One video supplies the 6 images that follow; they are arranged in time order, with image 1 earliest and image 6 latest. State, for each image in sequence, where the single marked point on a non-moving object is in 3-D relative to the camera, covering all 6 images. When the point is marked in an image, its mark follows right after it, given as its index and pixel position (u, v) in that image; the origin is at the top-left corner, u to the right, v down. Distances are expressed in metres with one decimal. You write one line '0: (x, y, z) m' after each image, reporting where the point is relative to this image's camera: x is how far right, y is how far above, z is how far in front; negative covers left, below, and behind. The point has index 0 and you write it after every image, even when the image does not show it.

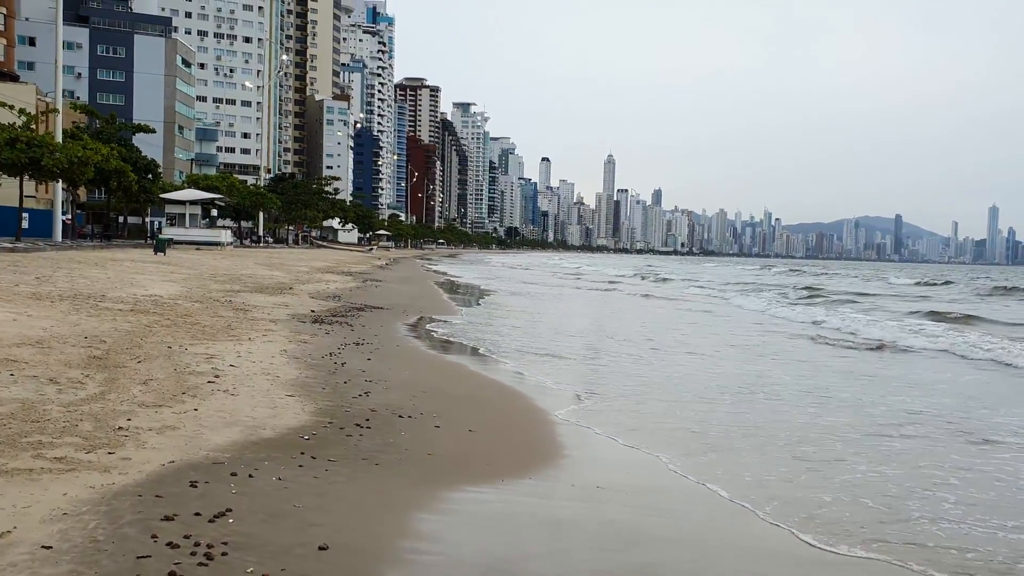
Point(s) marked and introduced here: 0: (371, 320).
0: (-2.8, -0.7, +15.7) m
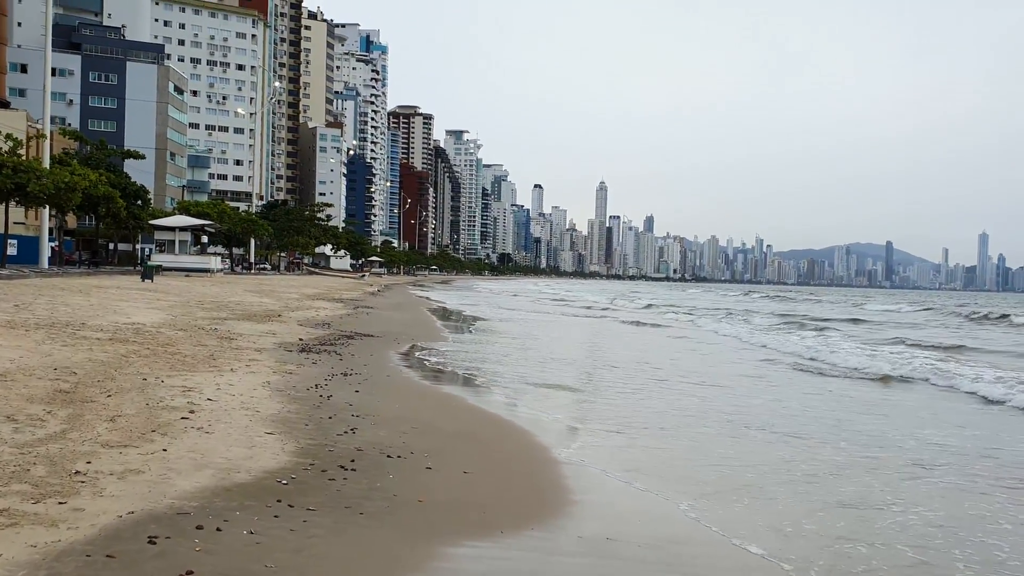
0: (-2.9, -1.2, +15.2) m
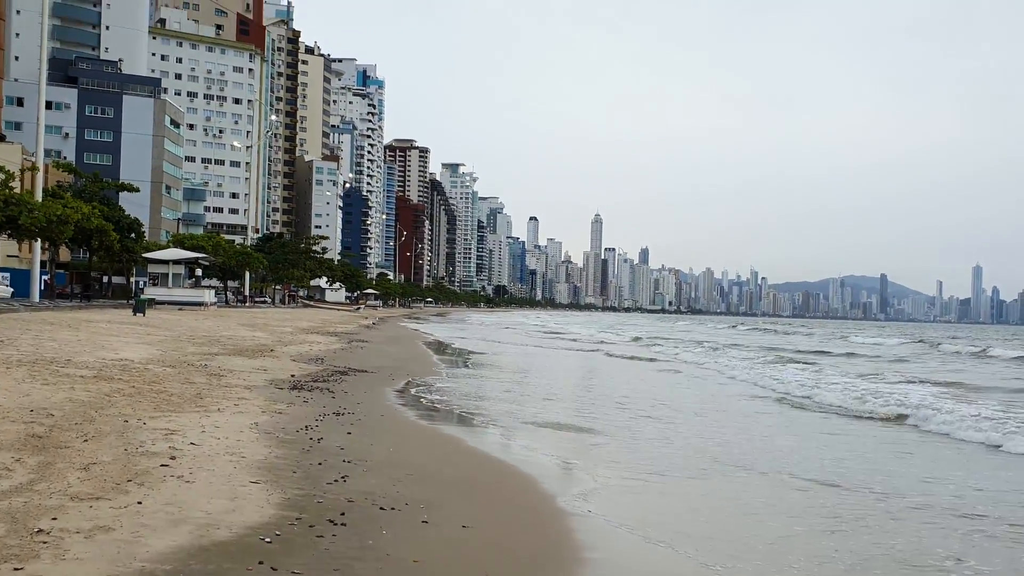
0: (-2.9, -1.8, +14.7) m
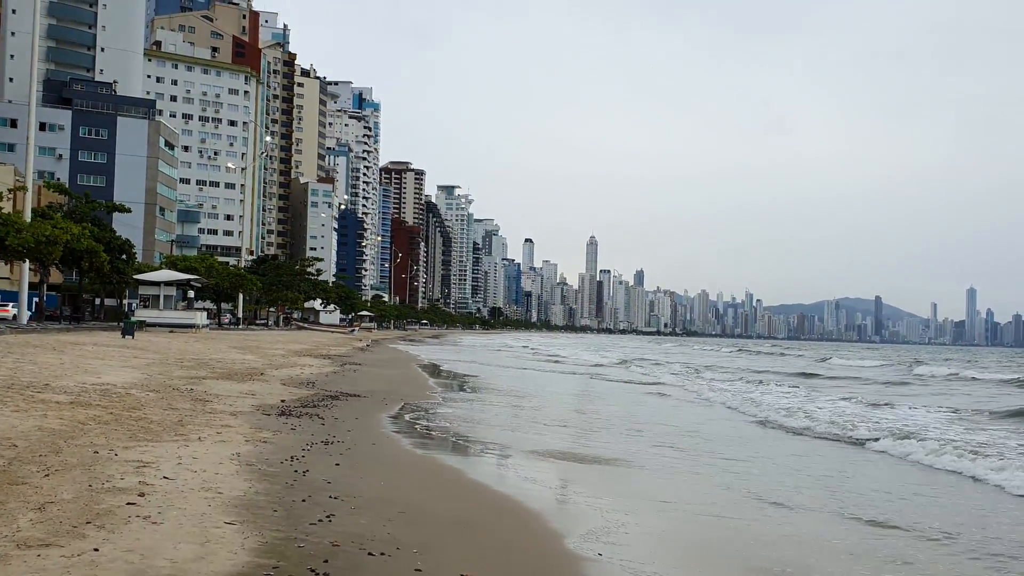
0: (-2.9, -2.2, +14.1) m
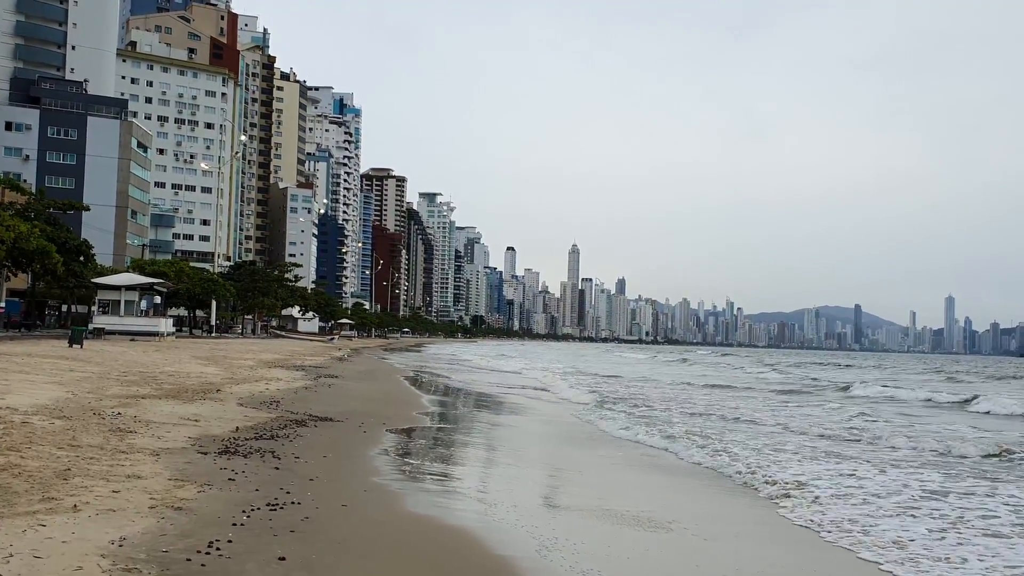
0: (-2.7, -2.2, +10.9) m
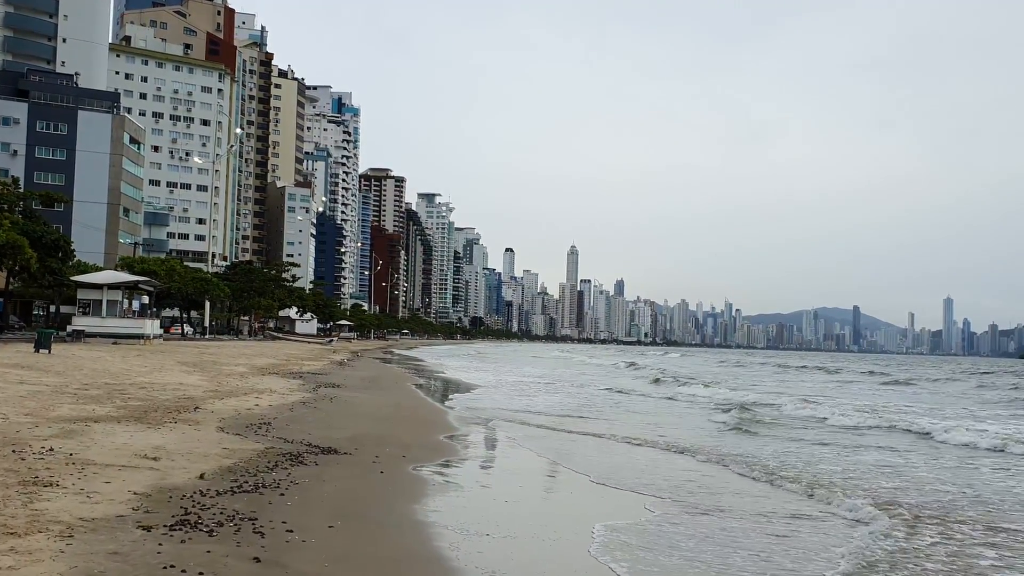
0: (-1.9, -2.1, +7.6) m
